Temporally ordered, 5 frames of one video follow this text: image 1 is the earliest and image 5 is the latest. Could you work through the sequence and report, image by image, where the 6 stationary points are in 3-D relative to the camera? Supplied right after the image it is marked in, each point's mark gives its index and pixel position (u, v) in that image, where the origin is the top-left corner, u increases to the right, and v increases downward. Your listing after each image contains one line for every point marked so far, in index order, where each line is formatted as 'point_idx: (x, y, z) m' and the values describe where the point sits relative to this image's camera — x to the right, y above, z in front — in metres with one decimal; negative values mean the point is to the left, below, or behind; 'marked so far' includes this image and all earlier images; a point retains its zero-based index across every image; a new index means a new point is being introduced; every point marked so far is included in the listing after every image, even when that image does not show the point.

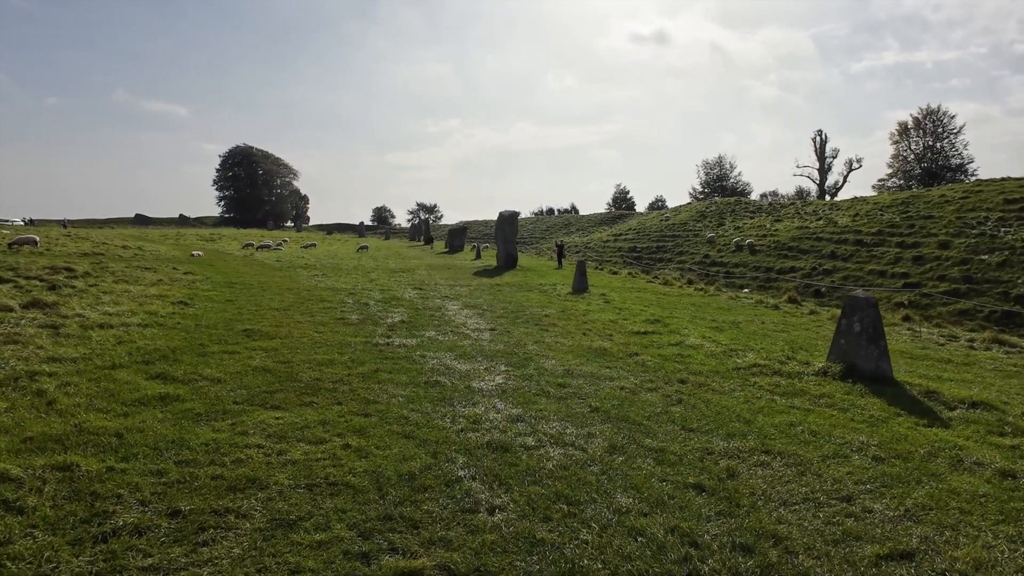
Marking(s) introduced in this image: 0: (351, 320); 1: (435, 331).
0: (-4.6, -0.9, +15.5) m
1: (-2.1, -1.2, +14.7) m
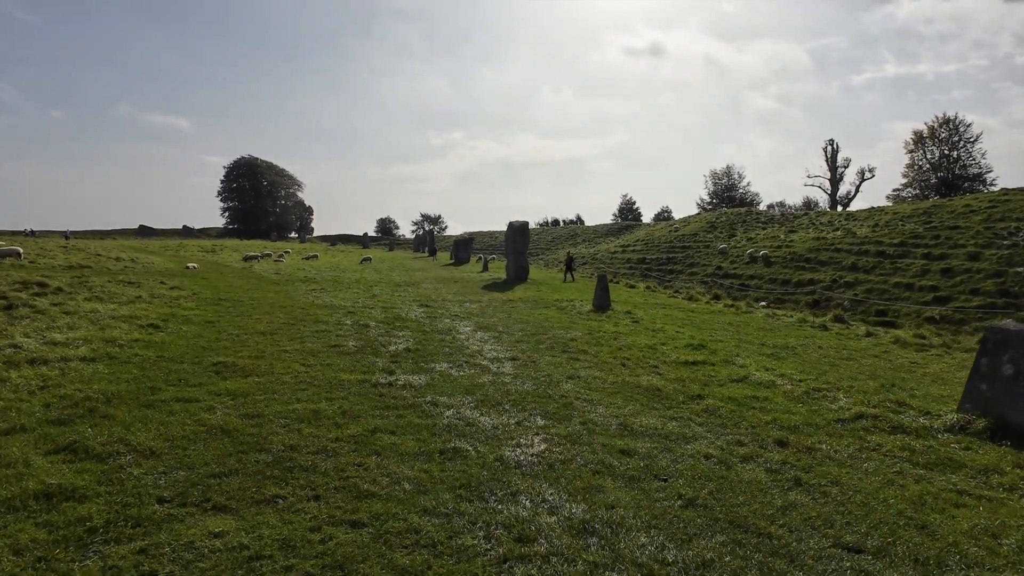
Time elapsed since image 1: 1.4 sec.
0: (-4.0, -1.4, +13.2) m
1: (-1.5, -1.7, +12.4) m
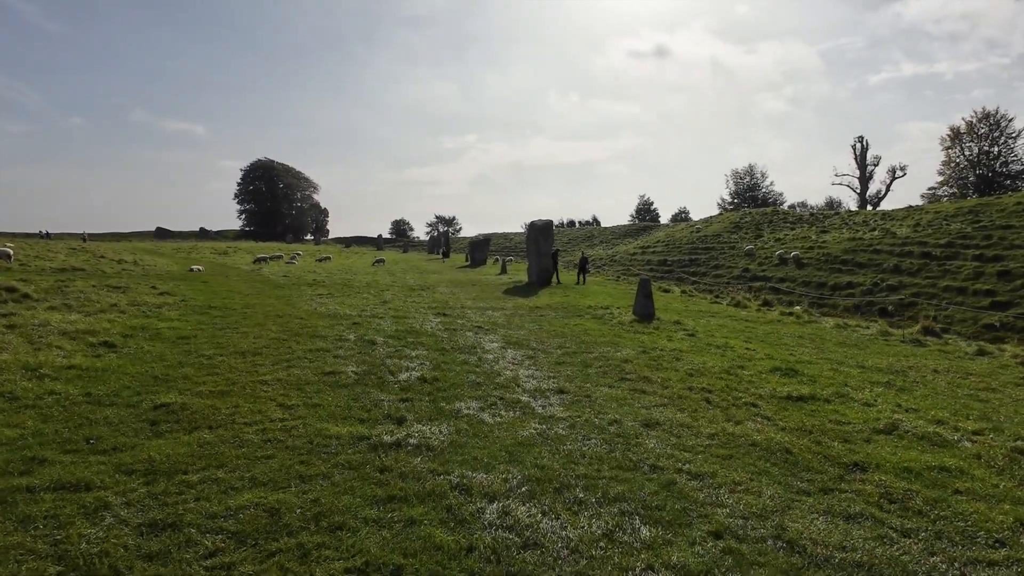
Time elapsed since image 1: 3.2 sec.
0: (-3.2, -1.6, +10.1) m
1: (-0.6, -1.9, +9.2) m
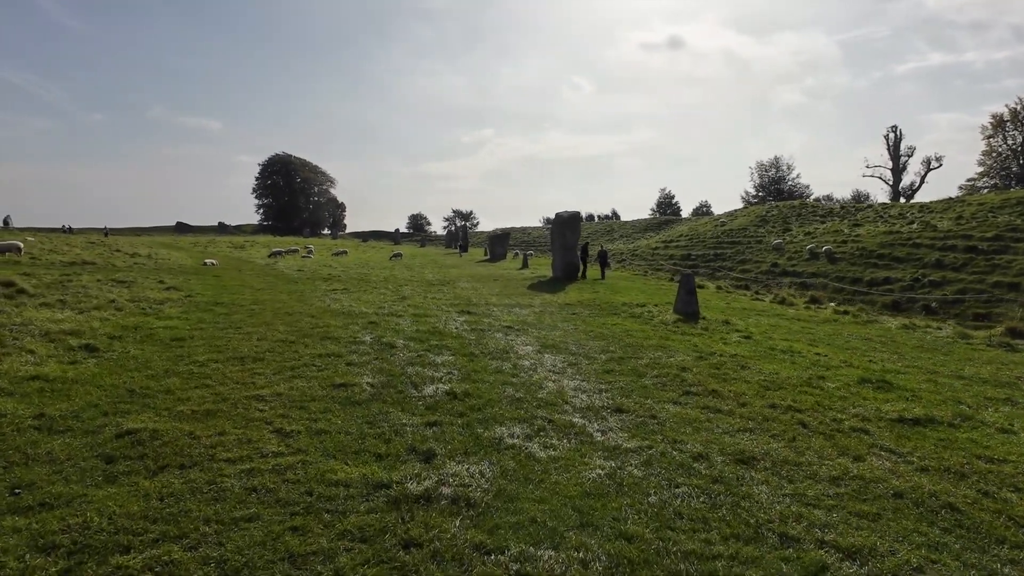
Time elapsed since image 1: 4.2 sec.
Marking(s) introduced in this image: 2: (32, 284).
0: (-2.4, -1.6, +8.4) m
1: (+0.1, -1.9, +7.5) m
2: (-17.2, +0.2, +19.6) m
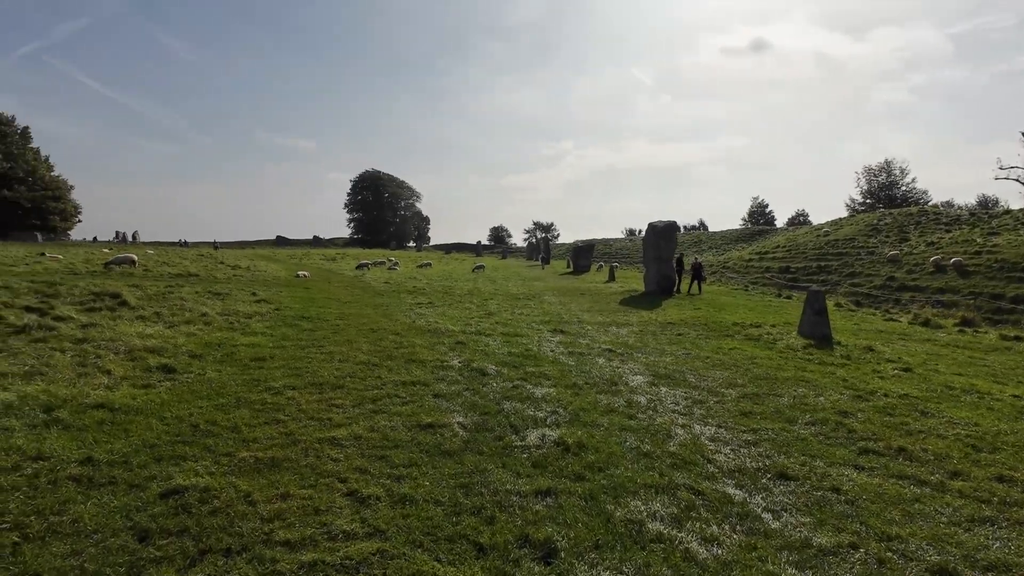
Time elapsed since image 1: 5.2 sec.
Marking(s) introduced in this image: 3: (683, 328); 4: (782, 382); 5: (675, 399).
0: (-0.9, -1.9, +6.9) m
1: (+1.5, -2.1, +5.6) m
2: (-13.9, -0.3, +20.2) m
3: (+6.0, -1.4, +19.2) m
4: (+5.7, -1.9, +11.4) m
5: (+2.9, -2.0, +9.9) m
